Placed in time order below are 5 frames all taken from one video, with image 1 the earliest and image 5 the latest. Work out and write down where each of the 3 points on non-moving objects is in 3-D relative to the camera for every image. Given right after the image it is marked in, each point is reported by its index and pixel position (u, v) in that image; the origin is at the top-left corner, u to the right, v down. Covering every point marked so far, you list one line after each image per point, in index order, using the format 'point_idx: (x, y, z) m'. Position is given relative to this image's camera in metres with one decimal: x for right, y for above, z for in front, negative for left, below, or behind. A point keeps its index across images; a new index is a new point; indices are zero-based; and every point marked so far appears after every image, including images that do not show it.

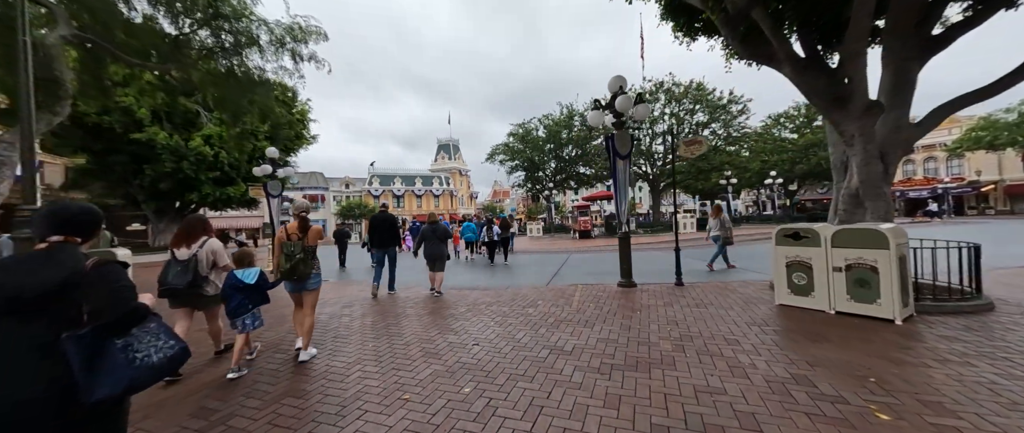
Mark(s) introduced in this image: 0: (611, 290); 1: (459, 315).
0: (+1.7, -1.2, +5.7) m
1: (-0.8, -1.4, +4.8) m
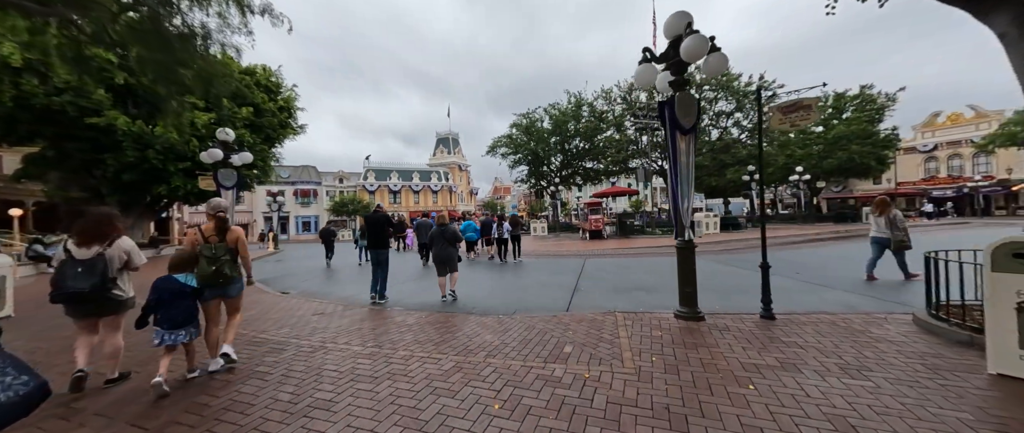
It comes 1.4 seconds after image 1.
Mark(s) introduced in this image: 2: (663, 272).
0: (+1.8, -1.3, +3.9) m
1: (-0.6, -1.4, +3.0) m
2: (+3.5, -1.3, +7.8) m
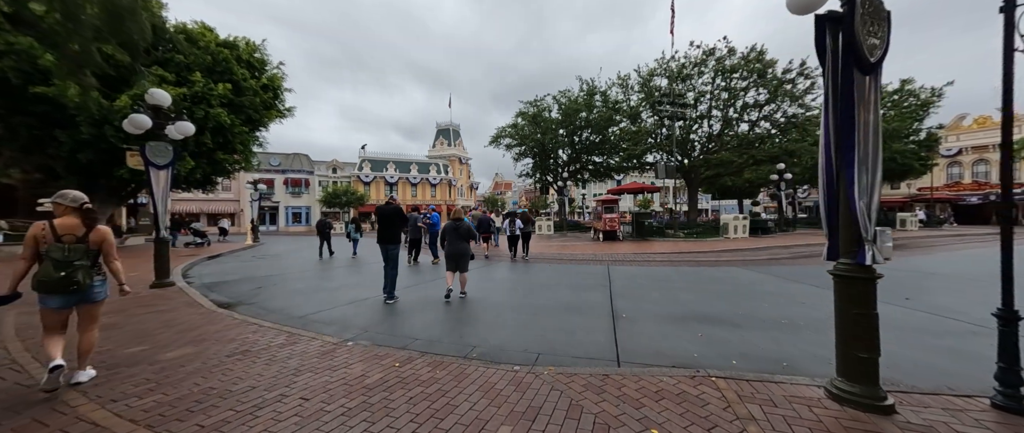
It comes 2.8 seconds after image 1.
0: (+2.0, -1.3, +2.1) m
1: (-0.4, -1.4, +1.2) m
2: (+3.8, -1.3, +6.0) m
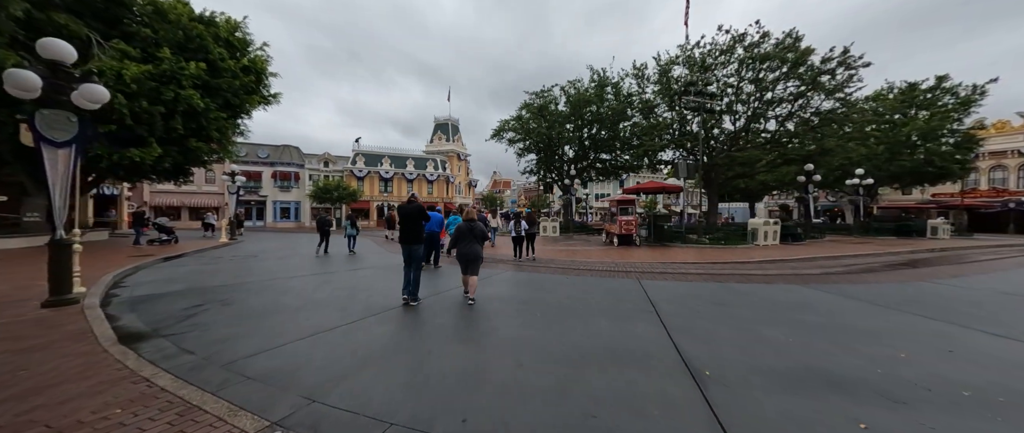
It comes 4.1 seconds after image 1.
0: (+2.3, -1.4, +0.6) m
1: (-0.1, -1.4, -0.3) m
2: (+4.0, -1.4, +4.5) m
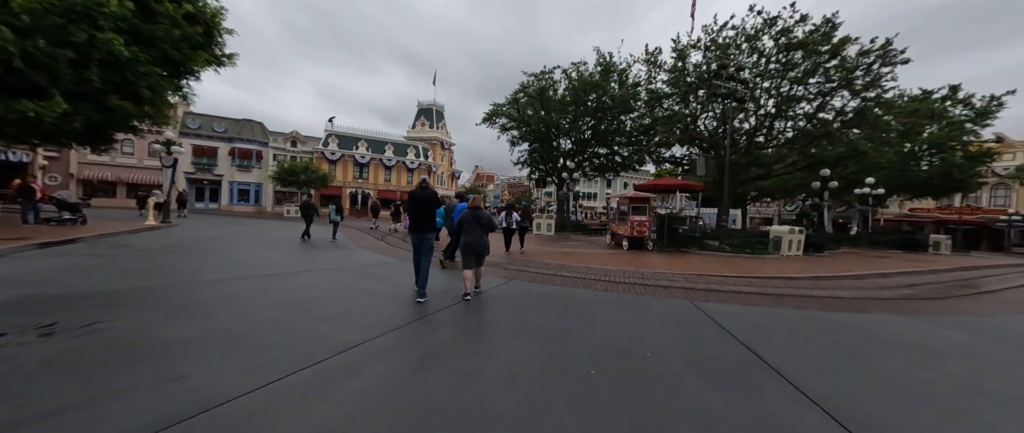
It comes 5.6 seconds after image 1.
0: (+2.9, -1.4, -1.3) m
1: (+0.5, -1.4, -2.3) m
2: (+4.3, -1.5, +2.8) m
